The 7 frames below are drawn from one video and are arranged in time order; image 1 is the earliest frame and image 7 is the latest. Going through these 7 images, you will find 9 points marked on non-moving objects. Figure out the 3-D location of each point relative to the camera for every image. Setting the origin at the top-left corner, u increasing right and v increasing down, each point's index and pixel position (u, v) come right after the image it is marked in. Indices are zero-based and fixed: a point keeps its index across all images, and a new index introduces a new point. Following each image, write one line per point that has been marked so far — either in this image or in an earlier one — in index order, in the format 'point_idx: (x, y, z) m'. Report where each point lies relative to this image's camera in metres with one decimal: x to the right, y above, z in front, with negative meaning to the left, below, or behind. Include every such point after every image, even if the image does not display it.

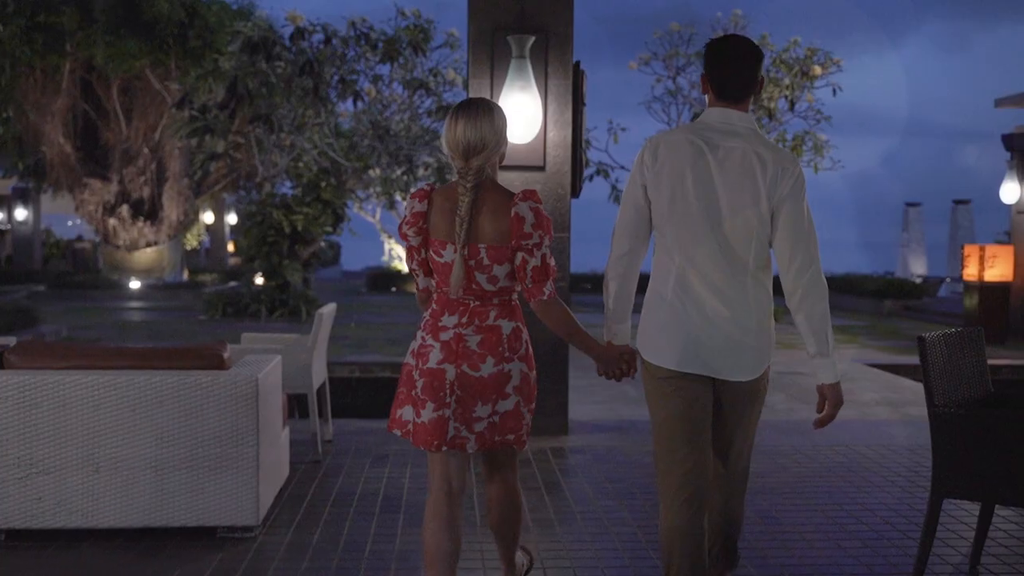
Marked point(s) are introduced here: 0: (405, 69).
0: (-1.6, +3.2, +15.8) m
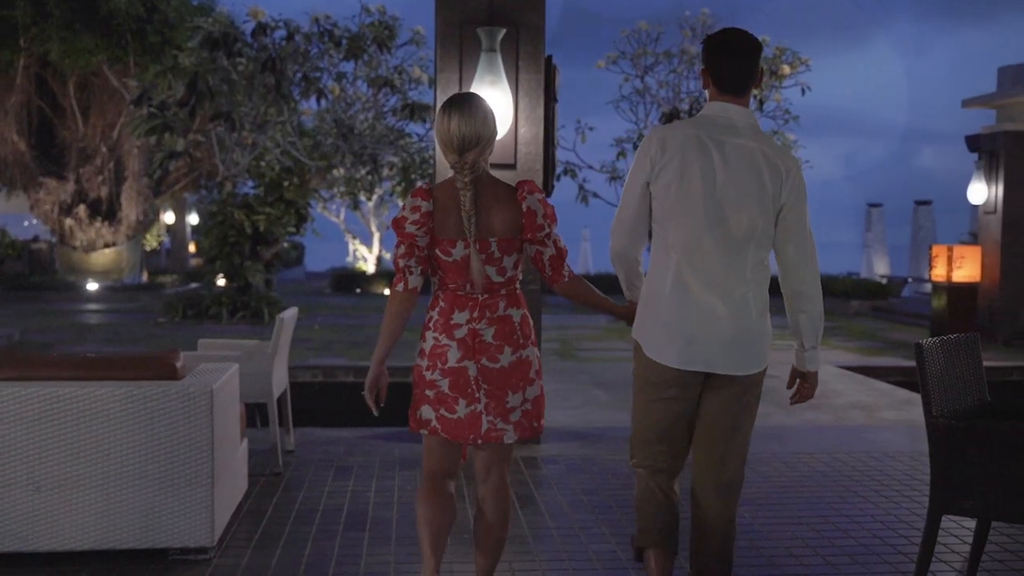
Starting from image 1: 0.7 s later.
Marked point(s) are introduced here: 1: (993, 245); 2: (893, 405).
0: (-2.1, +3.2, +15.5) m
1: (+6.0, +0.5, +13.4) m
2: (+2.6, -0.8, +7.3) m
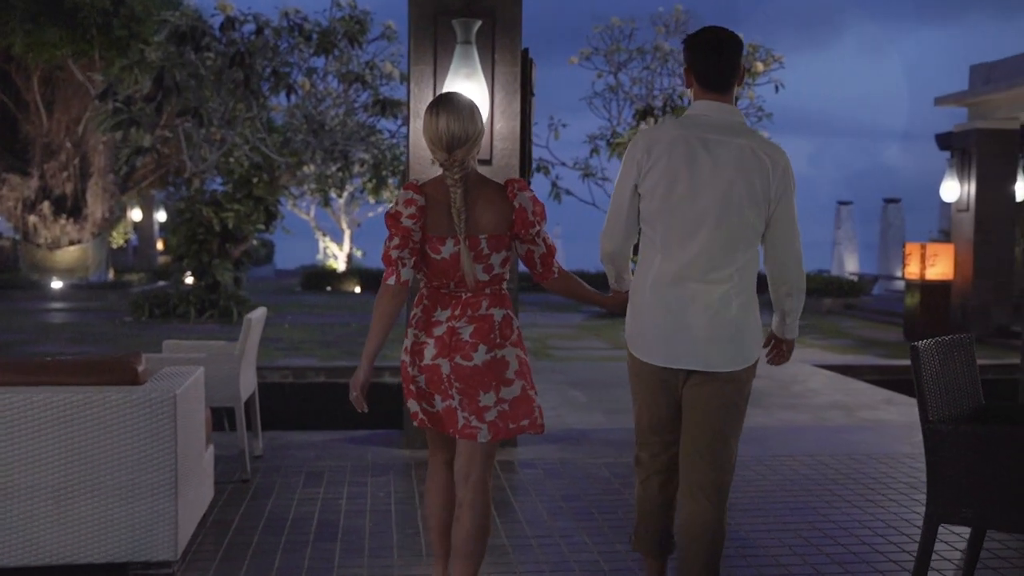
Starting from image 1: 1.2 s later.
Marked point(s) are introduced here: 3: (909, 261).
0: (-2.5, +3.2, +15.3) m
1: (+5.7, +0.6, +13.4) m
2: (+2.4, -0.8, +7.2) m
3: (+5.0, +0.3, +13.4) m
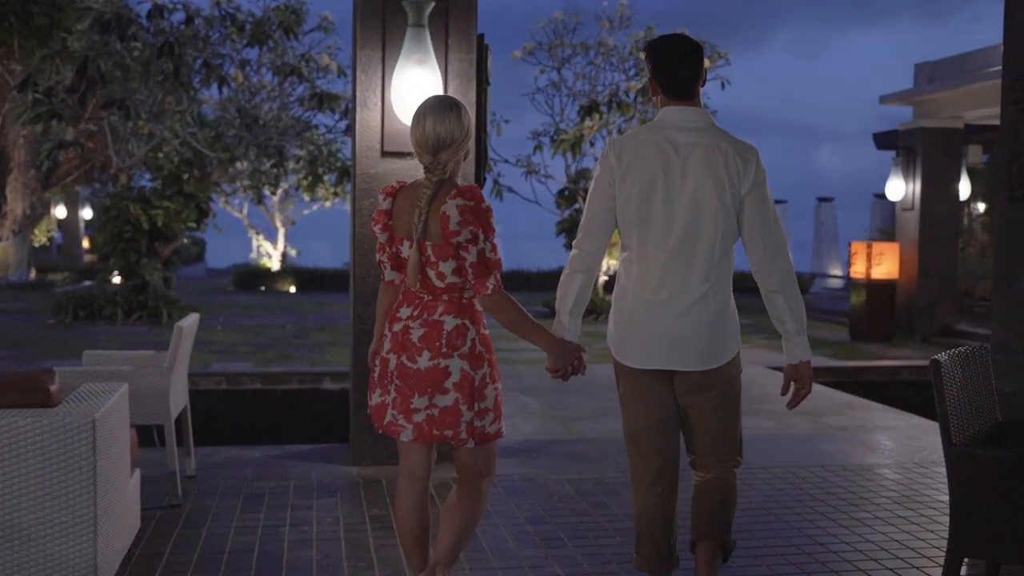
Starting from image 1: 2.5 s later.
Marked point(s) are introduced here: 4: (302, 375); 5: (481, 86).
0: (-3.3, +3.2, +14.8) m
1: (+5.0, +0.6, +13.4) m
2: (+2.1, -0.8, +7.0) m
3: (+4.3, +0.3, +13.3) m
4: (-1.5, -0.6, +7.5) m
5: (-0.1, +0.9, +4.9) m
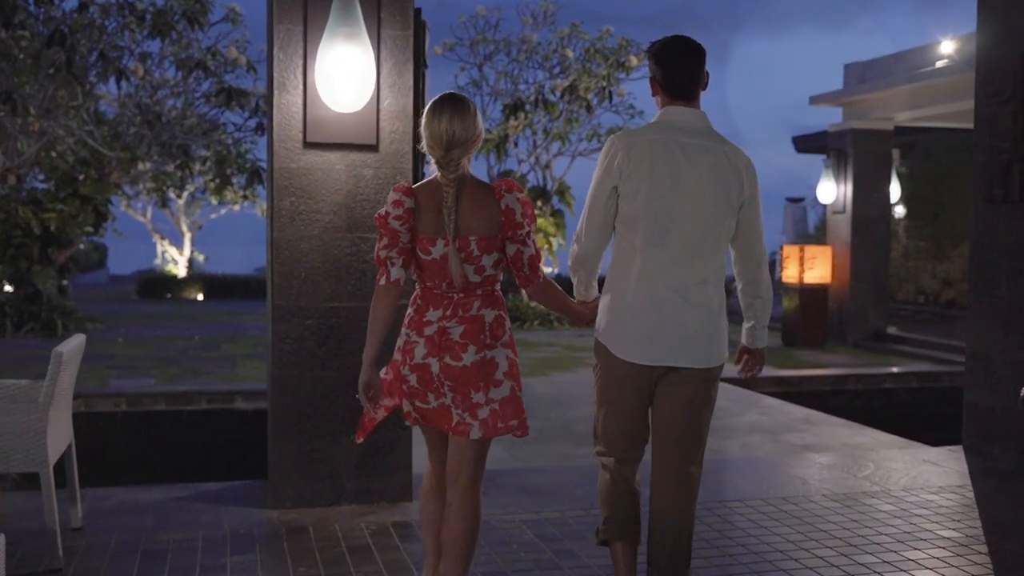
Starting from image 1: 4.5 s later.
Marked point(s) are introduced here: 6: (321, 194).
0: (-4.3, +3.1, +13.8) m
1: (+4.1, +0.5, +13.1) m
2: (+1.7, -0.8, +6.5) m
3: (+3.3, +0.3, +12.9) m
4: (-1.9, -0.7, +6.7) m
5: (-0.4, +0.9, +4.2) m
6: (-0.7, +0.4, +4.2) m
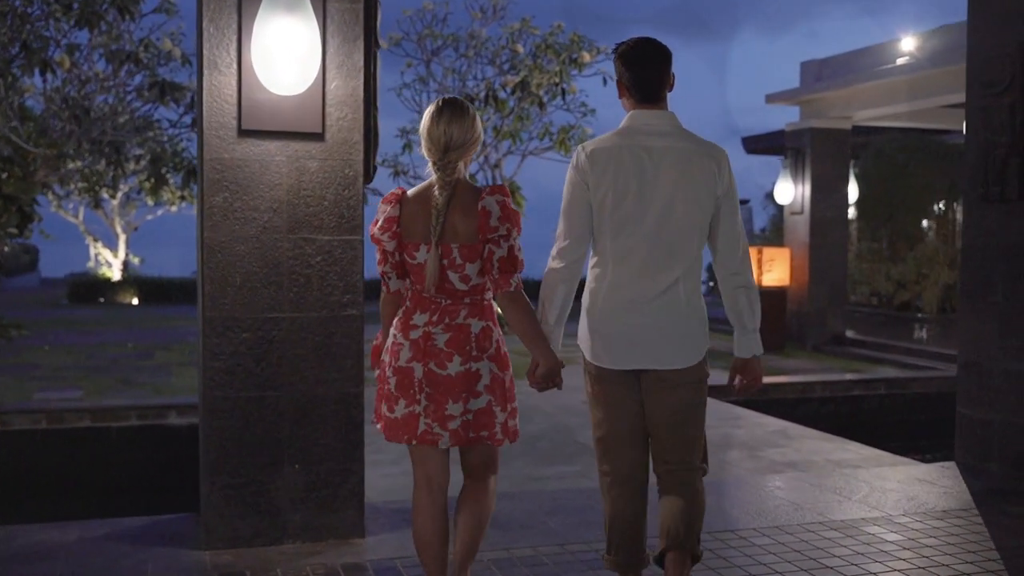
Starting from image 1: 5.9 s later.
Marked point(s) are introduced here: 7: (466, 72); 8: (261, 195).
0: (-4.9, +3.1, +13.1) m
1: (+3.5, +0.5, +12.8) m
2: (+1.5, -0.9, +6.1) m
3: (+2.8, +0.3, +12.6) m
4: (-2.1, -0.7, +6.1) m
5: (-0.5, +0.8, +3.7) m
6: (-0.9, +0.3, +3.7) m
7: (-0.6, +2.9, +14.4) m
8: (-0.9, +0.3, +3.7) m
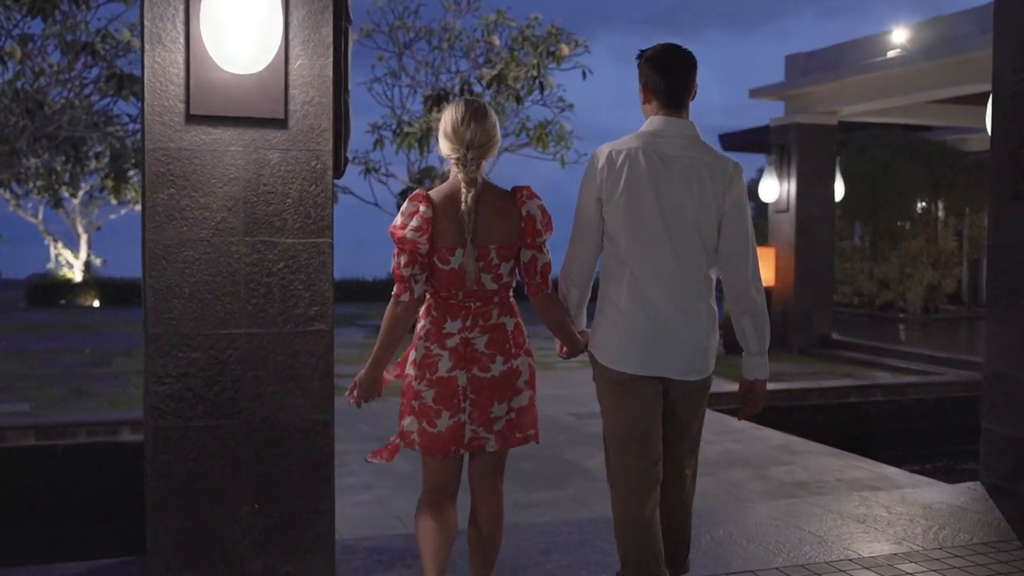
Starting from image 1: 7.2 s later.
0: (-5.2, +3.0, +12.5) m
1: (+3.2, +0.5, +12.4) m
2: (+1.4, -0.9, +5.6) m
3: (+2.5, +0.2, +12.2) m
4: (-2.2, -0.8, +5.5) m
5: (-0.5, +0.8, +3.2) m
6: (-0.9, +0.3, +3.1) m
7: (-0.9, +2.9, +13.9) m
8: (-0.9, +0.3, +3.1) m
